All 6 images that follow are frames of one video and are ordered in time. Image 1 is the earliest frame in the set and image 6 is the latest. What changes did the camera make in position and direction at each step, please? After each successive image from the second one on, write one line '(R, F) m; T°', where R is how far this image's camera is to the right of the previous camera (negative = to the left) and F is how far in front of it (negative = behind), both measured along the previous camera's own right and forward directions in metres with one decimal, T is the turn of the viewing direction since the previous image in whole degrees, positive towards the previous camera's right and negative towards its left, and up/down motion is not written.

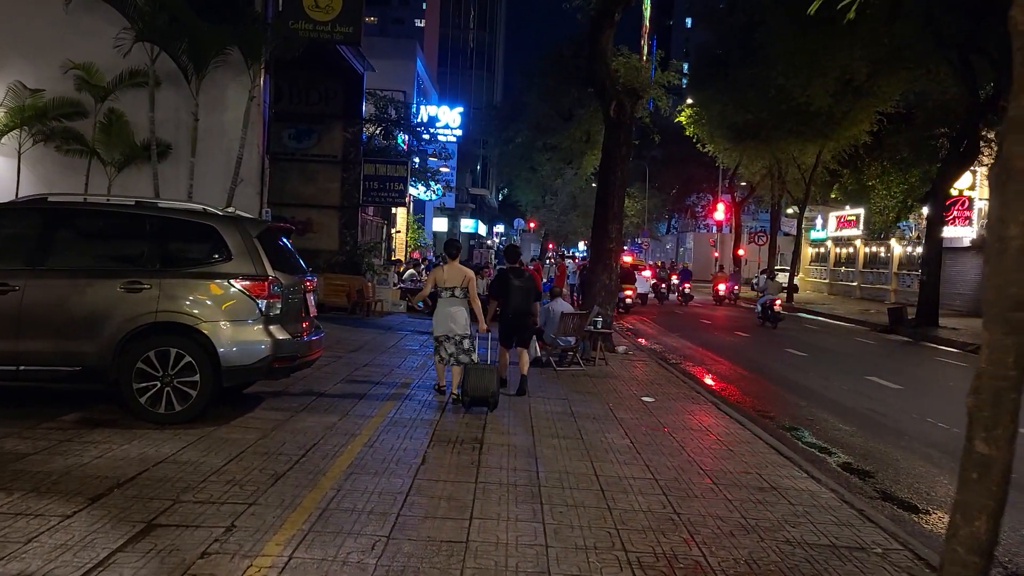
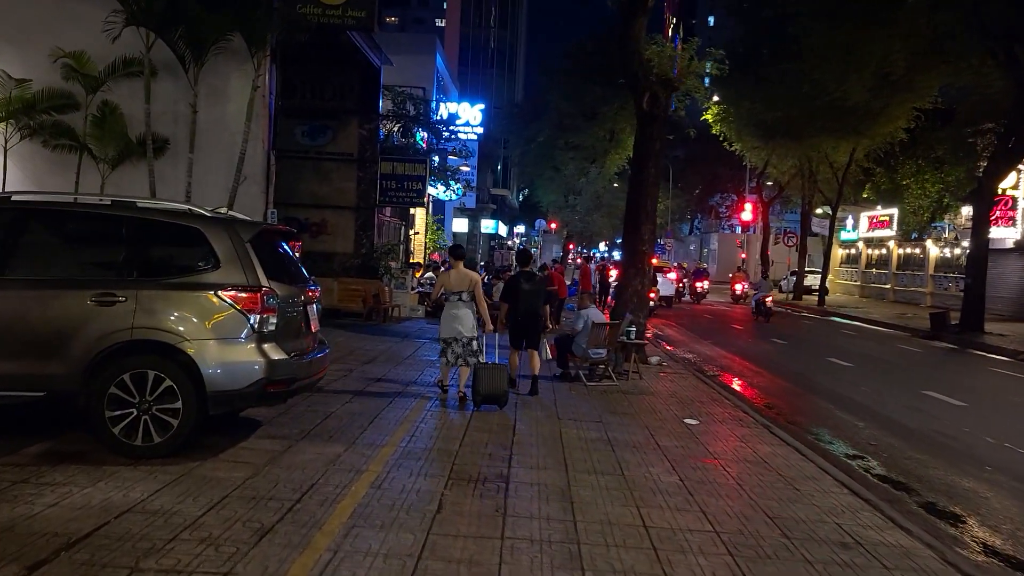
(-0.1, +1.0) m; -1°
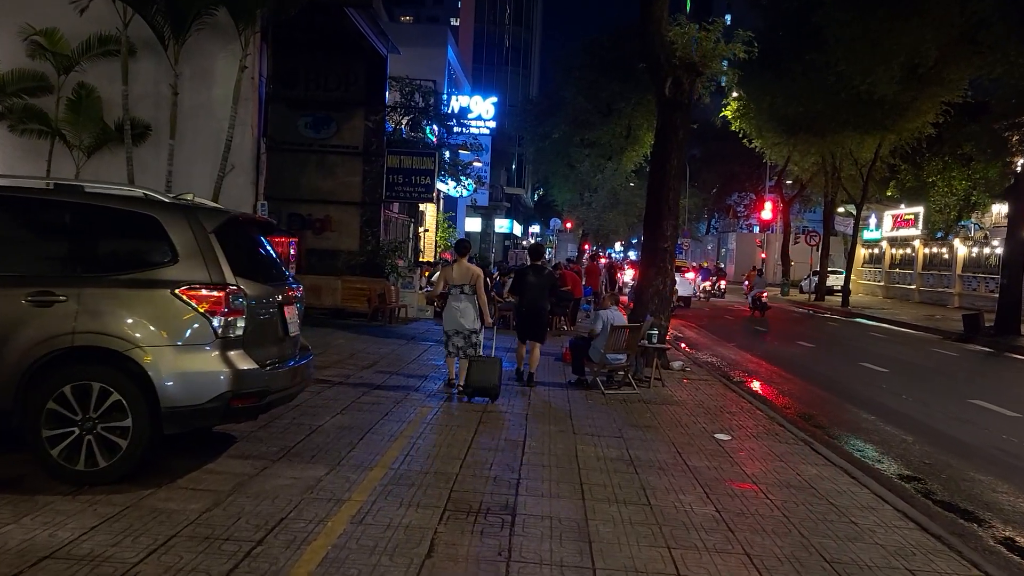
(0.0, +1.0) m; -1°
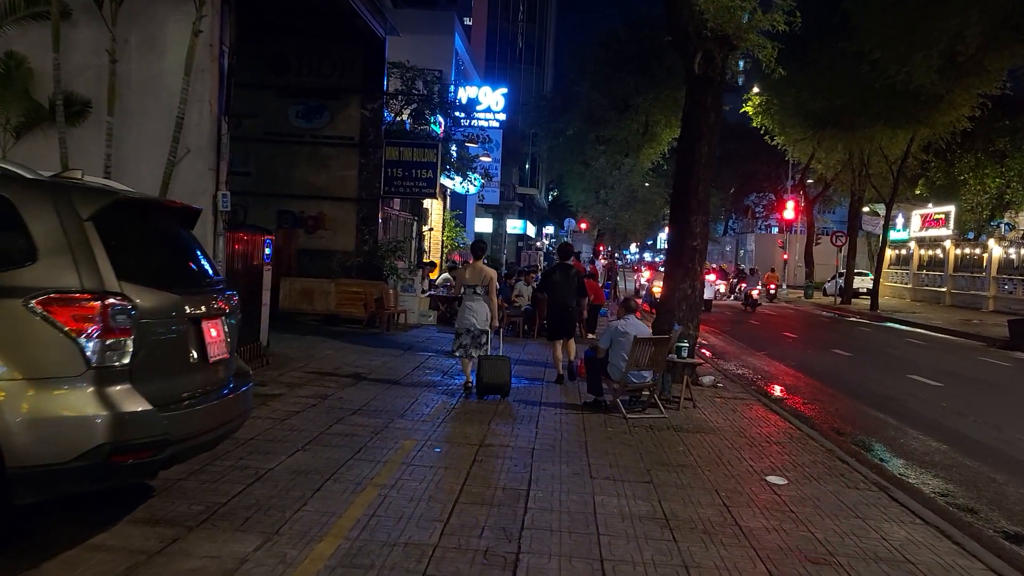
(+0.1, +1.6) m; -1°
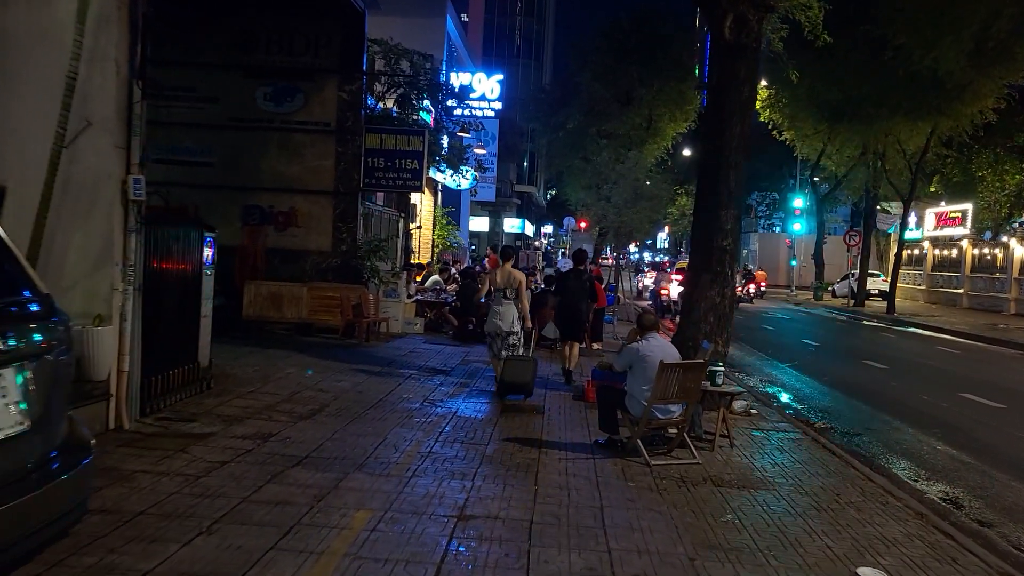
(0.0, +1.9) m; 0°
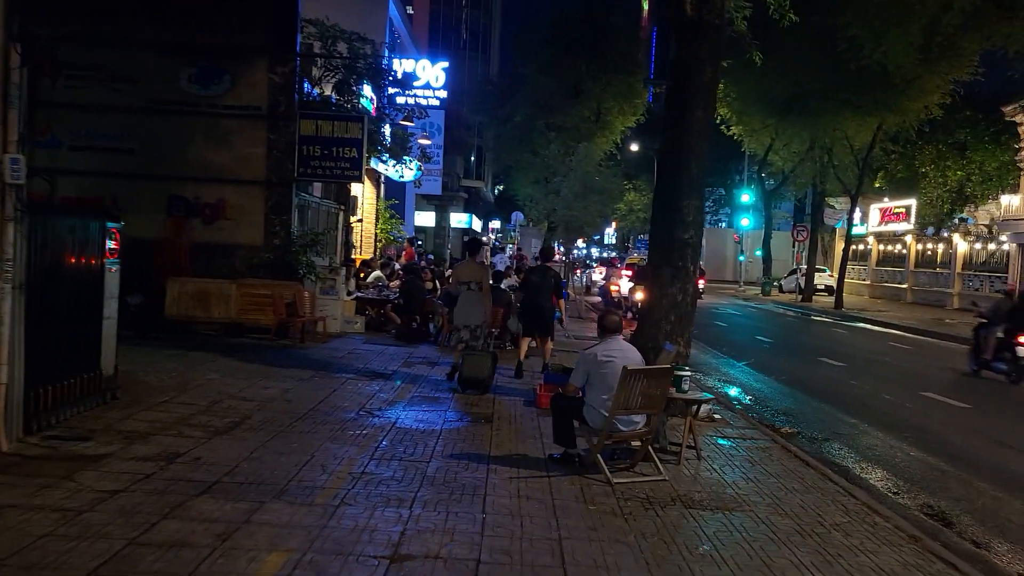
(0.0, +0.8) m; +3°
